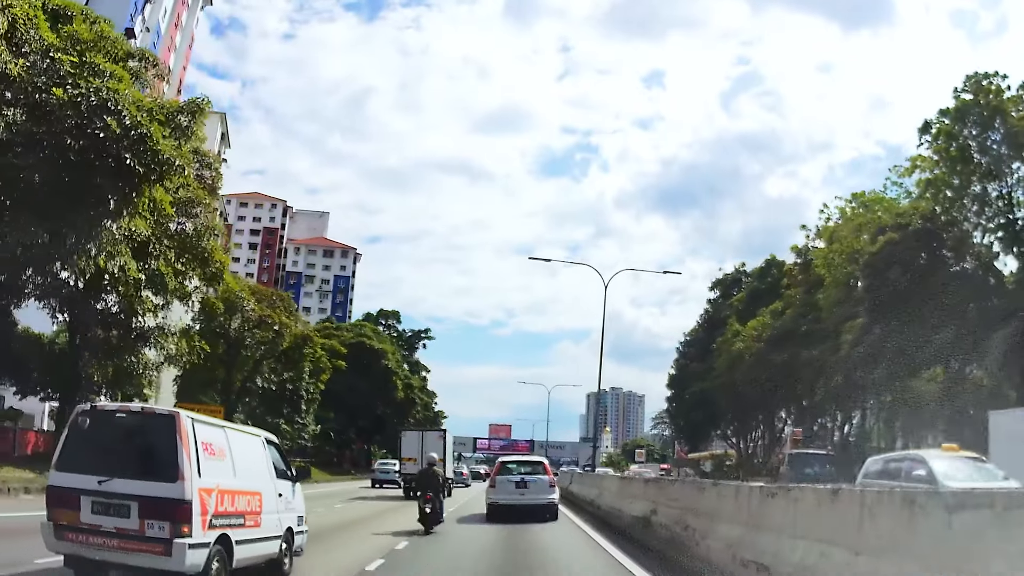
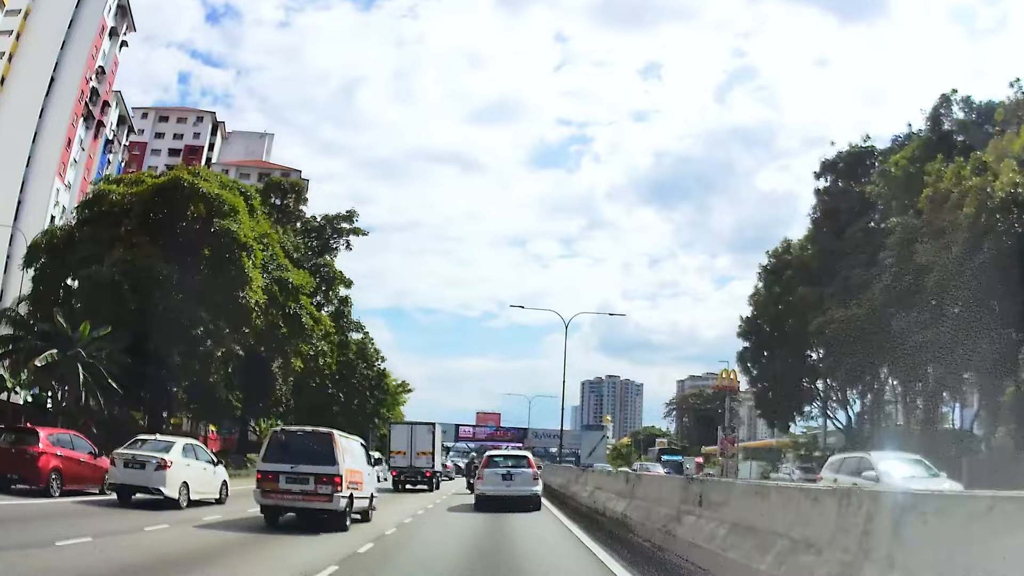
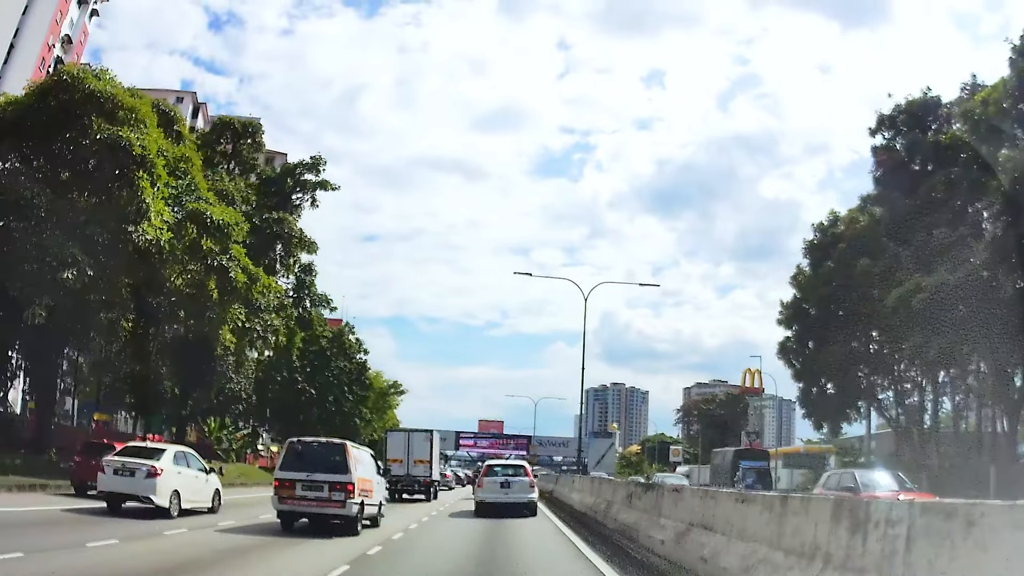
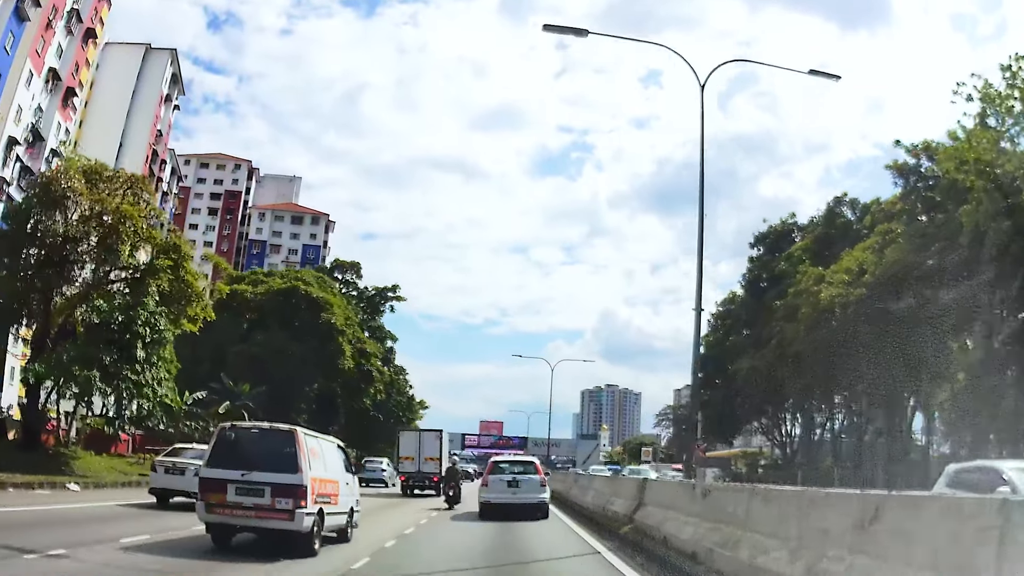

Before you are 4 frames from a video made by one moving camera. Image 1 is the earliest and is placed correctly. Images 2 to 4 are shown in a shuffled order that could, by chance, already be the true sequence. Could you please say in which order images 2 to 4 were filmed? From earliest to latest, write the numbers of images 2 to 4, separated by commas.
4, 2, 3
